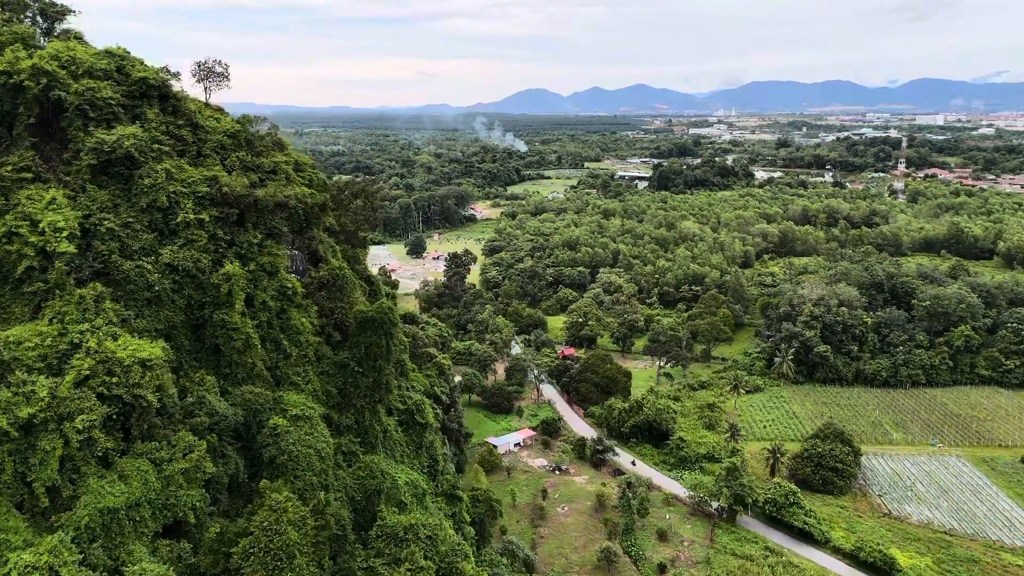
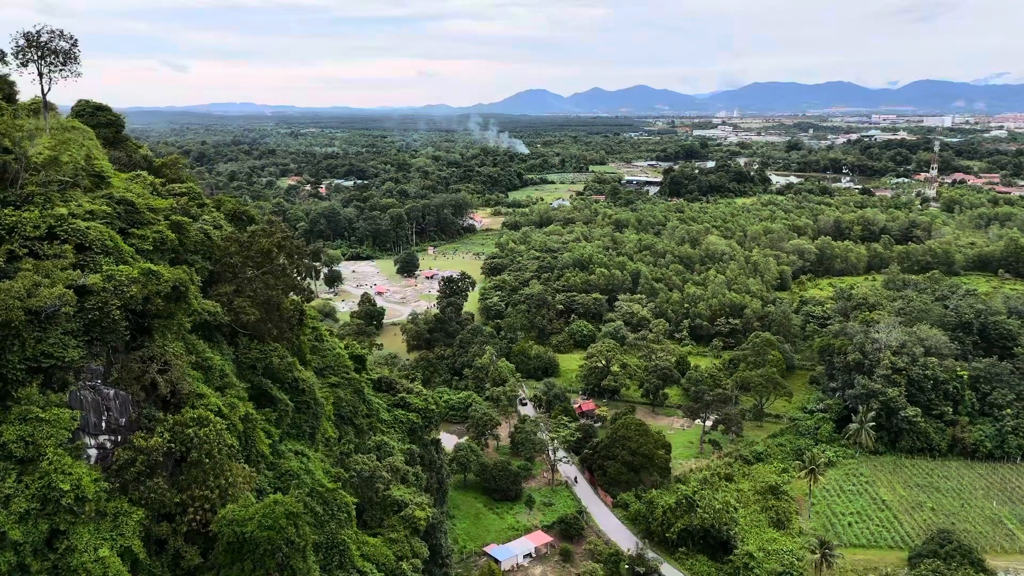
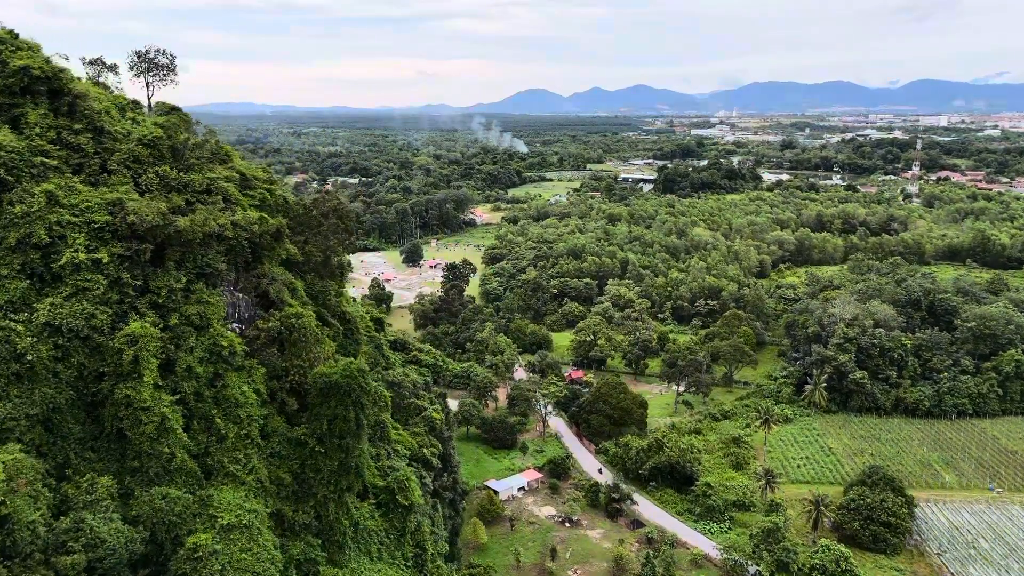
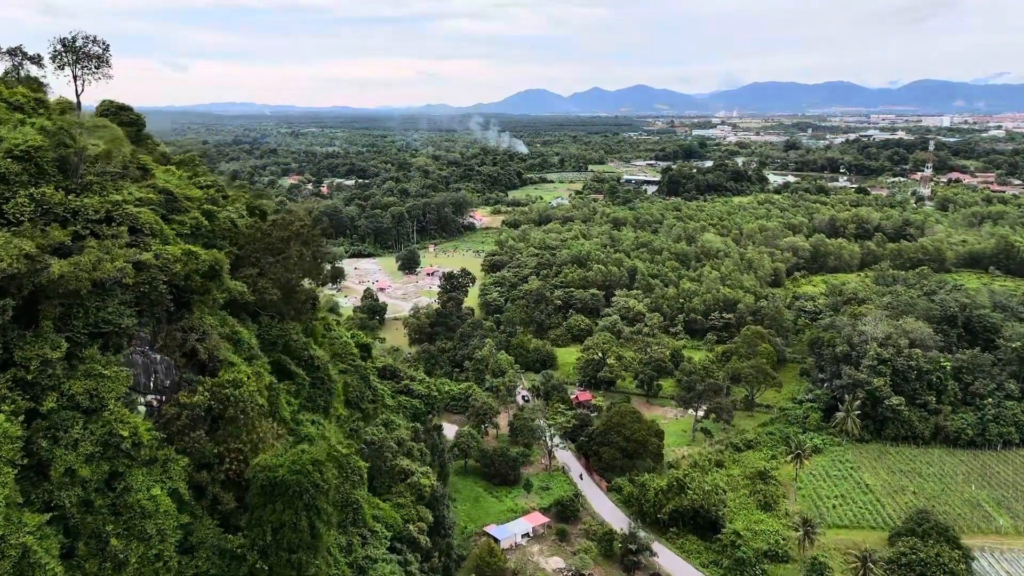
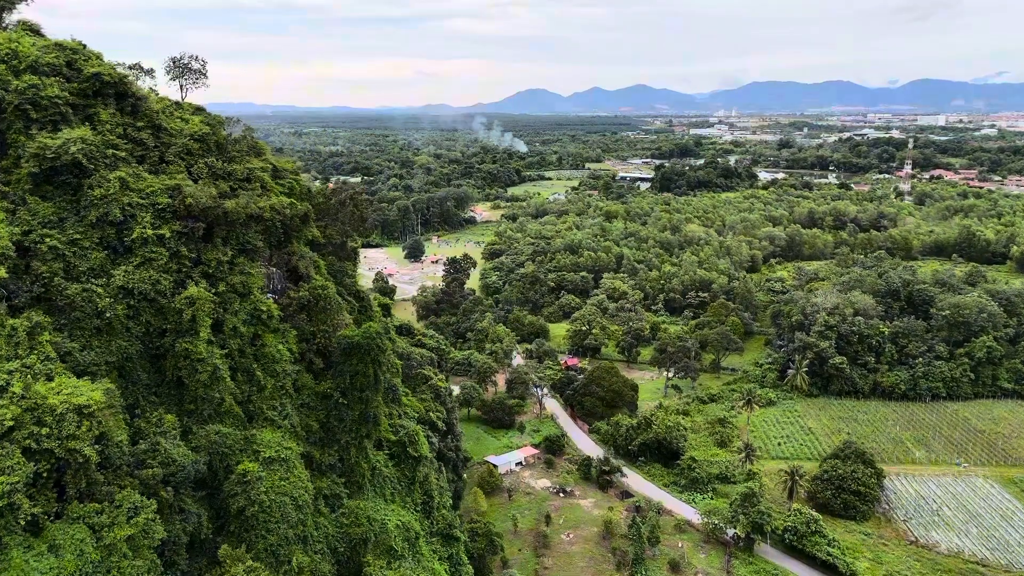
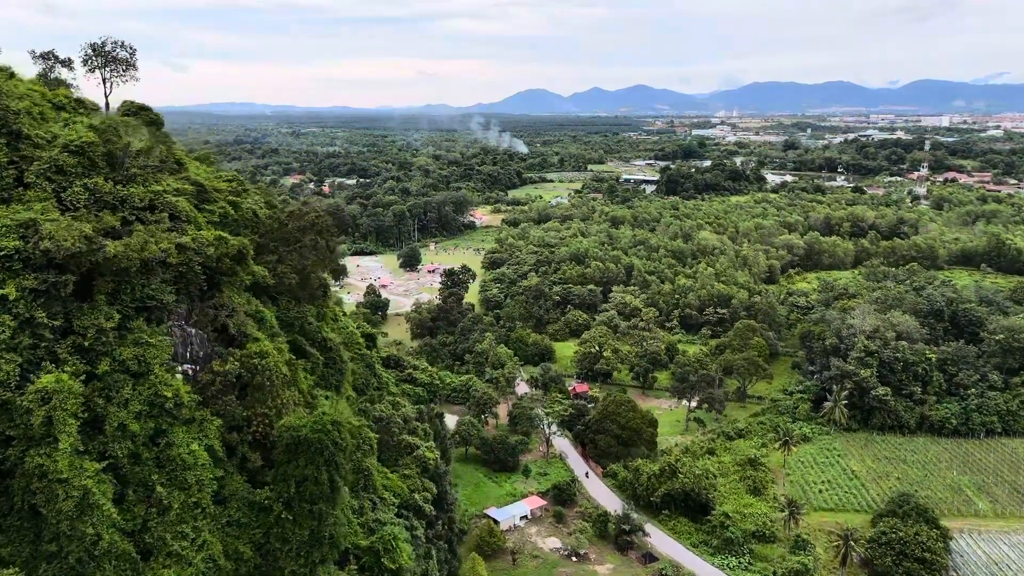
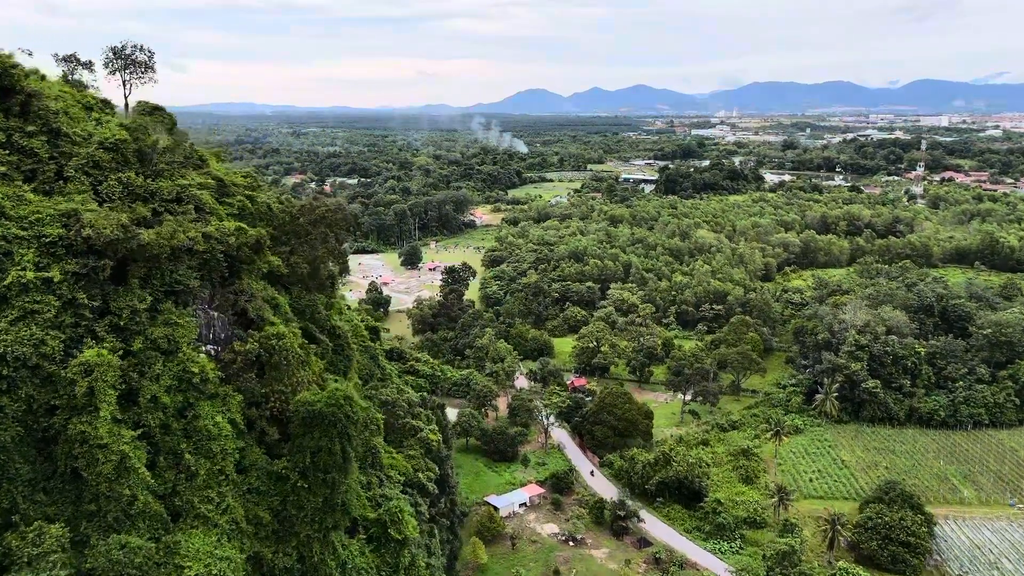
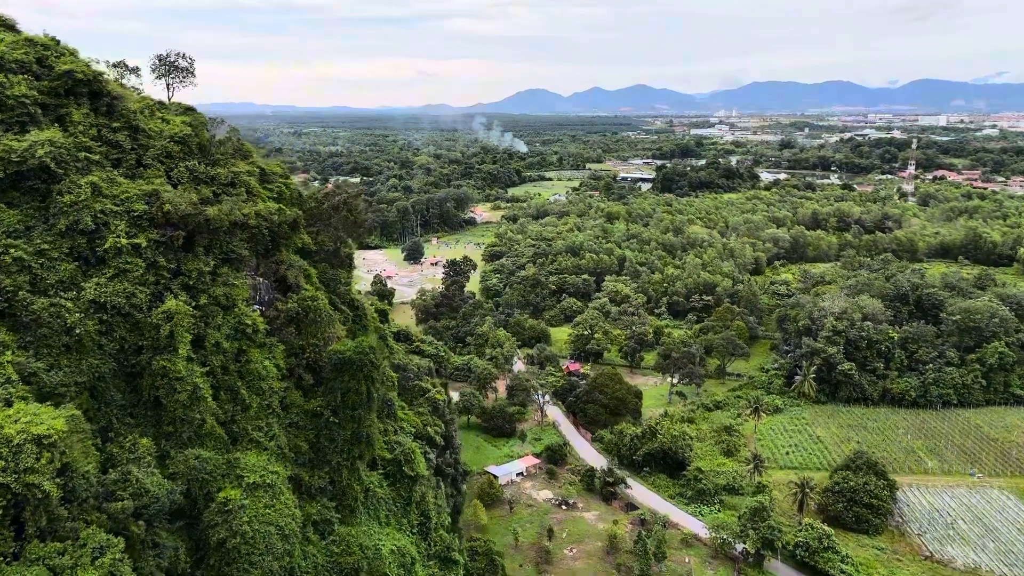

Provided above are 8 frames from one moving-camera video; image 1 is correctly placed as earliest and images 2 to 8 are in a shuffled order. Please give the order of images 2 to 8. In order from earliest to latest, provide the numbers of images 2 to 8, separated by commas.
5, 8, 3, 7, 6, 4, 2
